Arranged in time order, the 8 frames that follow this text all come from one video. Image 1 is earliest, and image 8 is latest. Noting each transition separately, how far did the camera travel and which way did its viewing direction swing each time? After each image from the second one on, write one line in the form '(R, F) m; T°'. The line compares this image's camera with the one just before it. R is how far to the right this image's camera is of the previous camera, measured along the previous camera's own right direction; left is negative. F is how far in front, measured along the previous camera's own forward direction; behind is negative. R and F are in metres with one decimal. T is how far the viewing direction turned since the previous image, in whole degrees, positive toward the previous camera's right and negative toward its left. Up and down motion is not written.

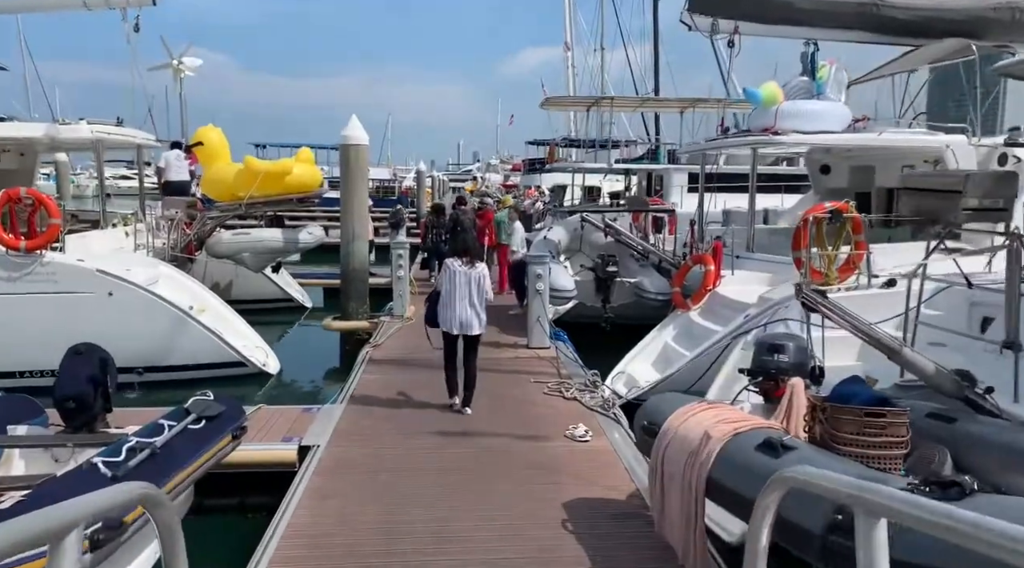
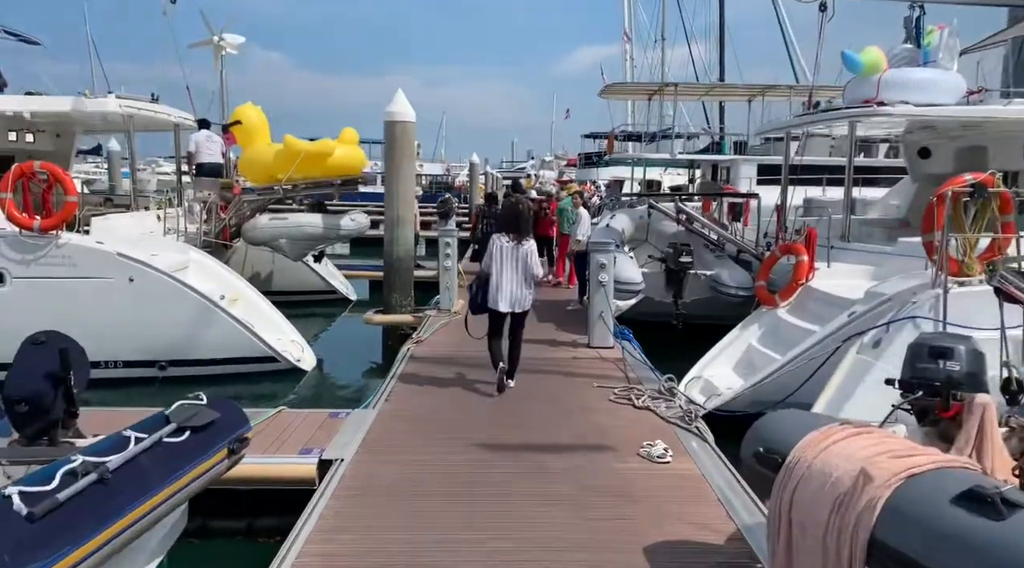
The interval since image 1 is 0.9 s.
(-0.1, +1.1) m; -4°
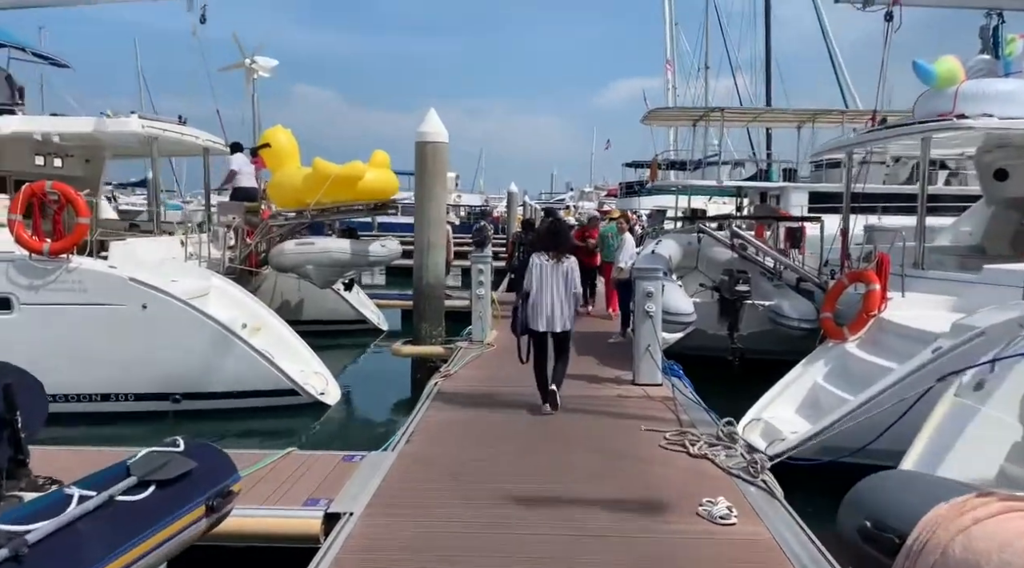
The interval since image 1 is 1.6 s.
(0.0, +0.7) m; -3°
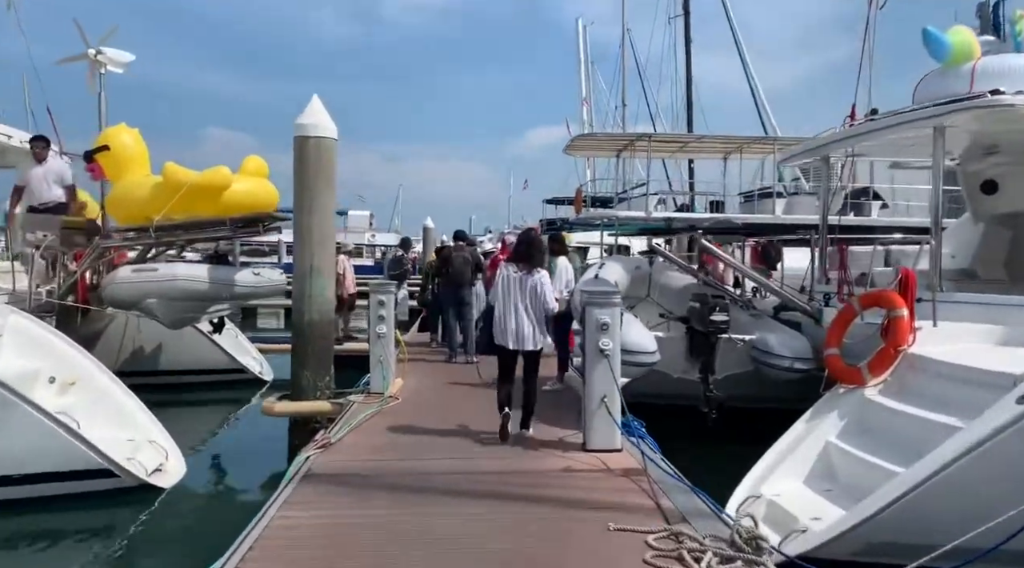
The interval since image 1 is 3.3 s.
(+0.1, +2.1) m; +6°
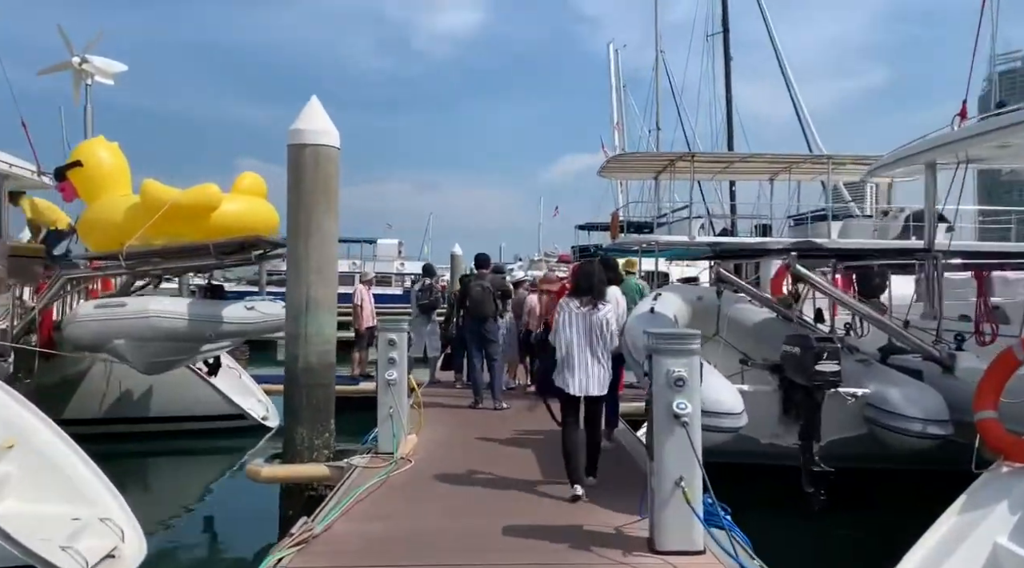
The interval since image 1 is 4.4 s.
(-0.1, +1.4) m; -2°
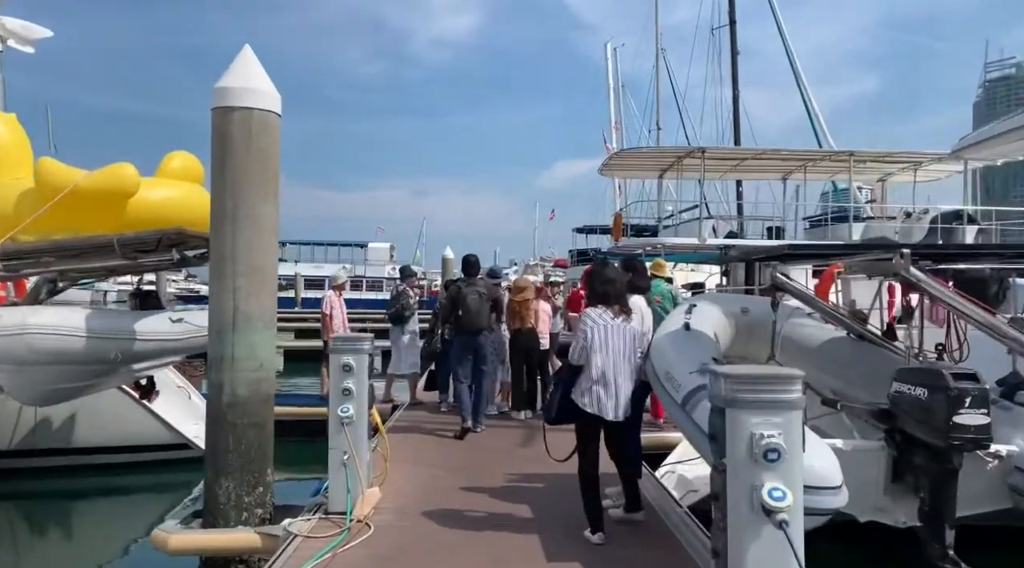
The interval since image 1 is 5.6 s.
(0.0, +1.5) m; 0°
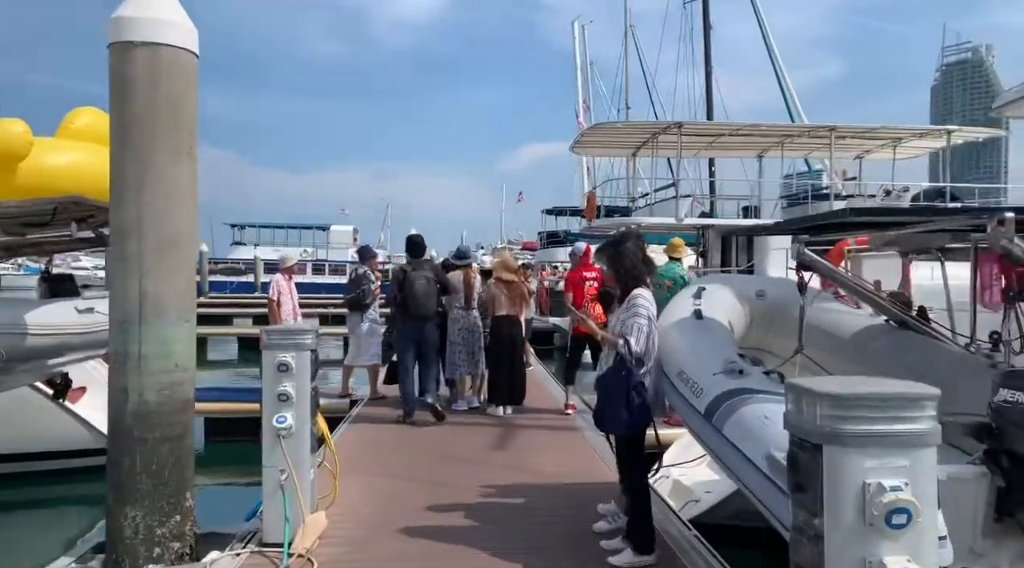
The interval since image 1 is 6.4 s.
(0.0, +0.9) m; +3°
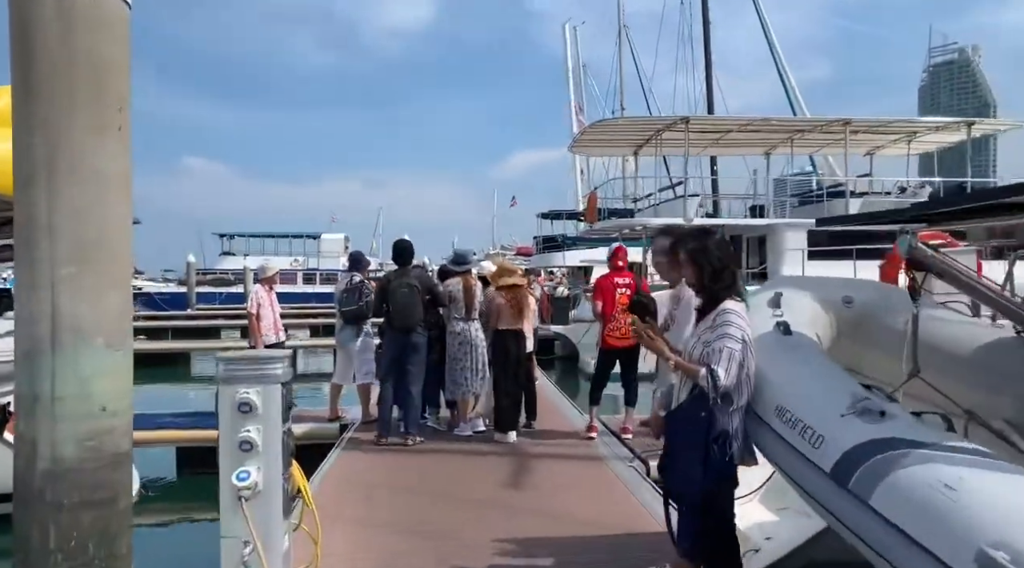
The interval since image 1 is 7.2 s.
(-0.2, +0.9) m; +1°
